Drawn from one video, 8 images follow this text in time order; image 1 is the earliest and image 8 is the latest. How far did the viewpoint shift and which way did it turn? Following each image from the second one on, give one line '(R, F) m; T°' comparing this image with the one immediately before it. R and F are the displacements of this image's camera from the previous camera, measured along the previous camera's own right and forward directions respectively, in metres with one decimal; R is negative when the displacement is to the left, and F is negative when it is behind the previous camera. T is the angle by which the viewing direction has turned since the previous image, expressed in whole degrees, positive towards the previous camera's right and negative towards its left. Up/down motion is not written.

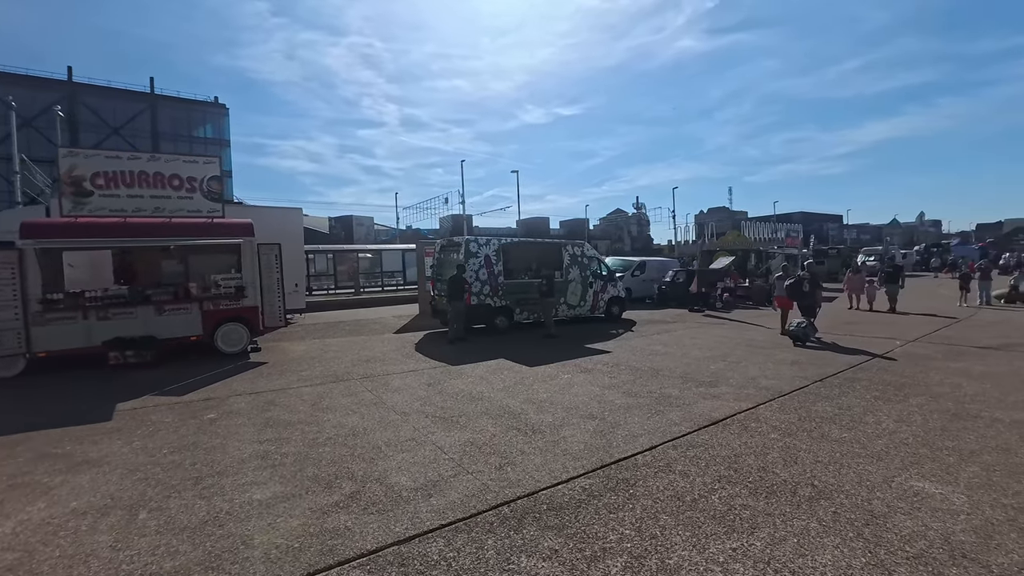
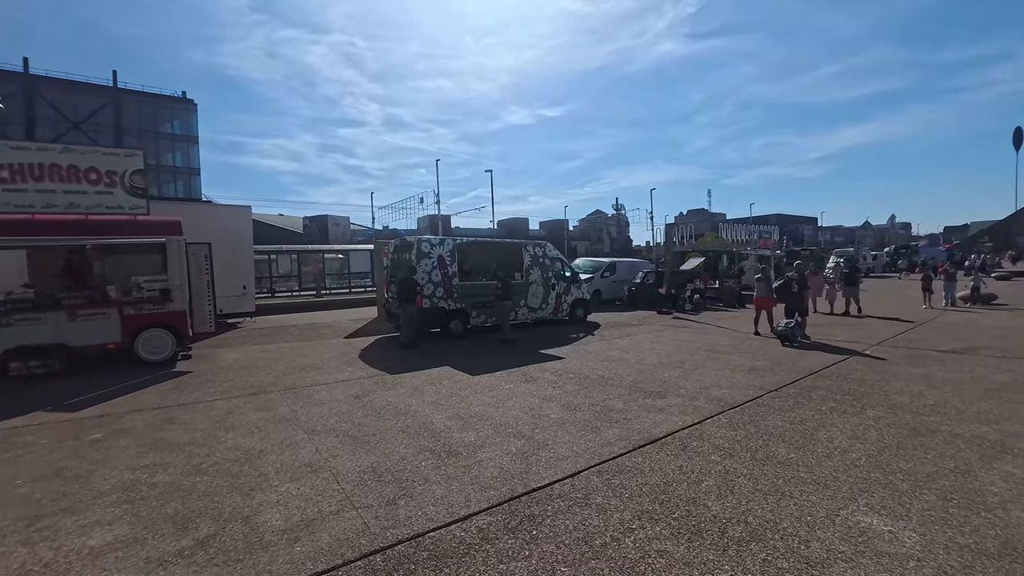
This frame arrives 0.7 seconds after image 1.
(+0.8, +0.7) m; +2°
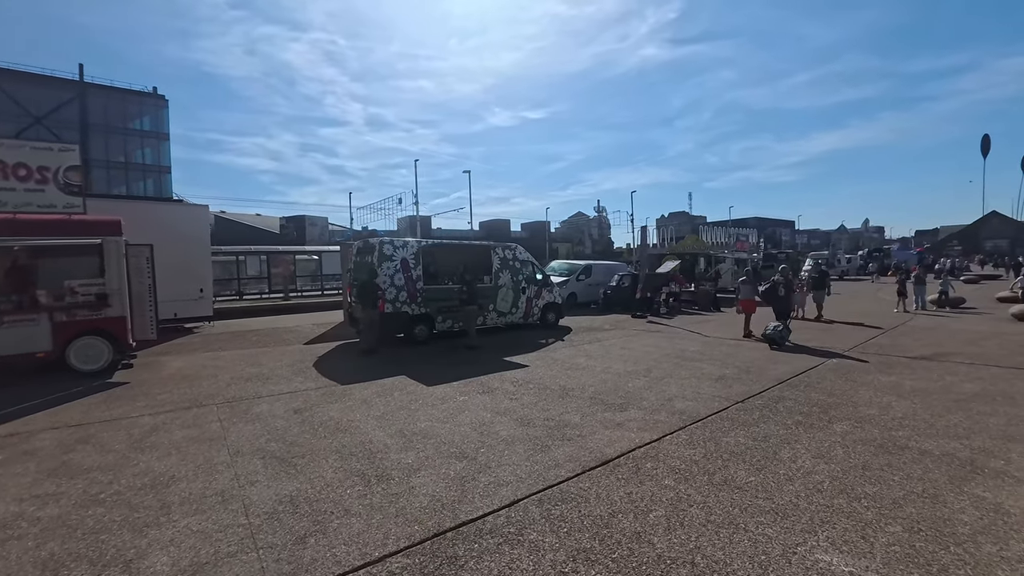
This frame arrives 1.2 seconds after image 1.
(+0.4, +0.5) m; +2°
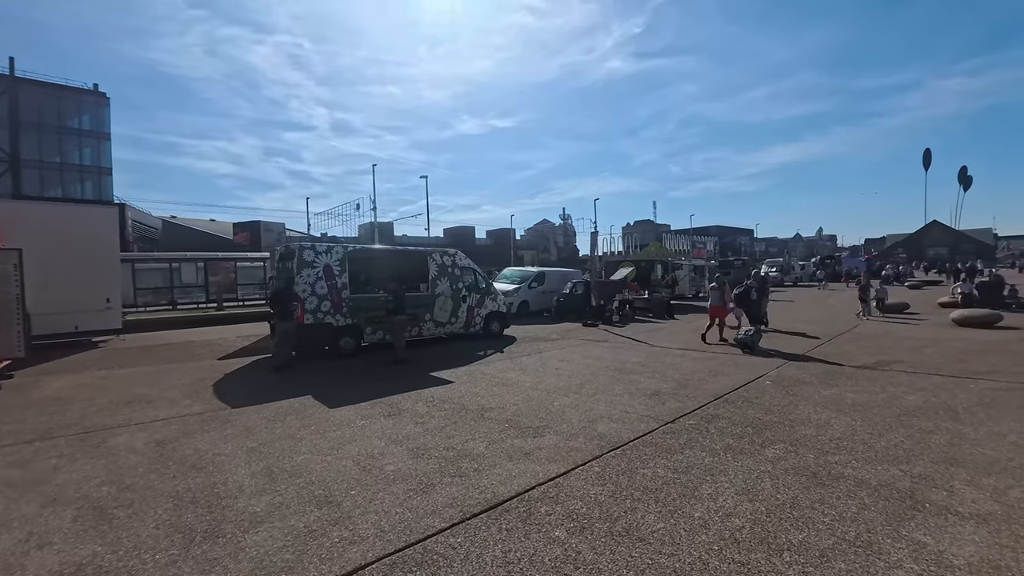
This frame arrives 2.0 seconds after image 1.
(+0.8, +0.8) m; +4°
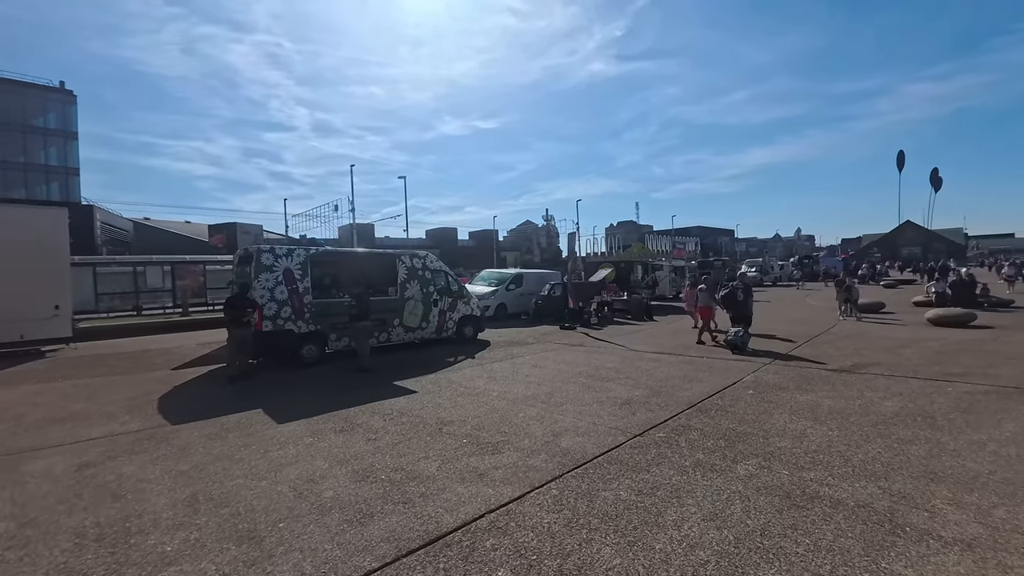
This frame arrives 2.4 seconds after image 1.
(+0.3, +0.4) m; +2°
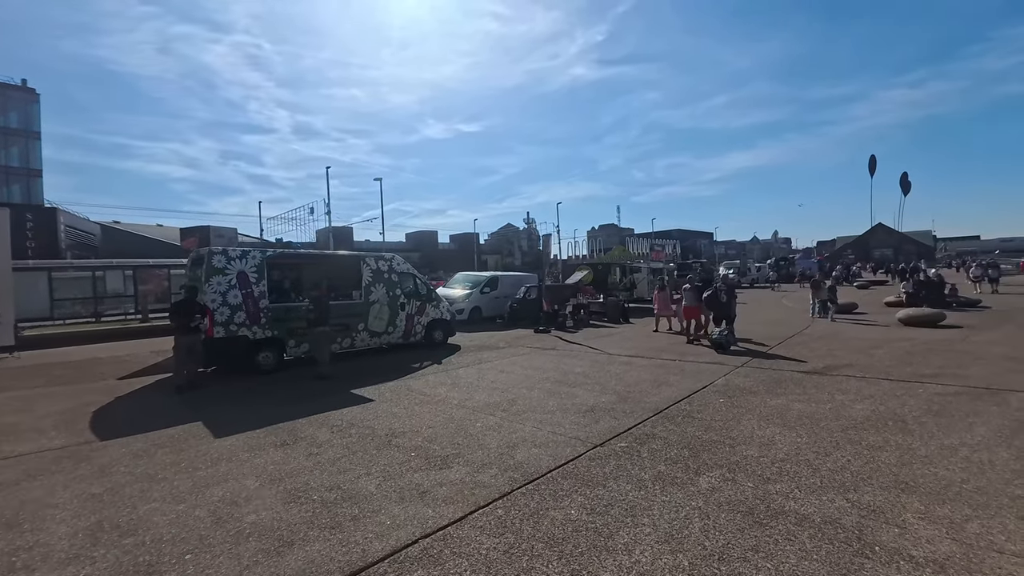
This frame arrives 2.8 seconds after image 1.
(+0.3, +0.4) m; +2°
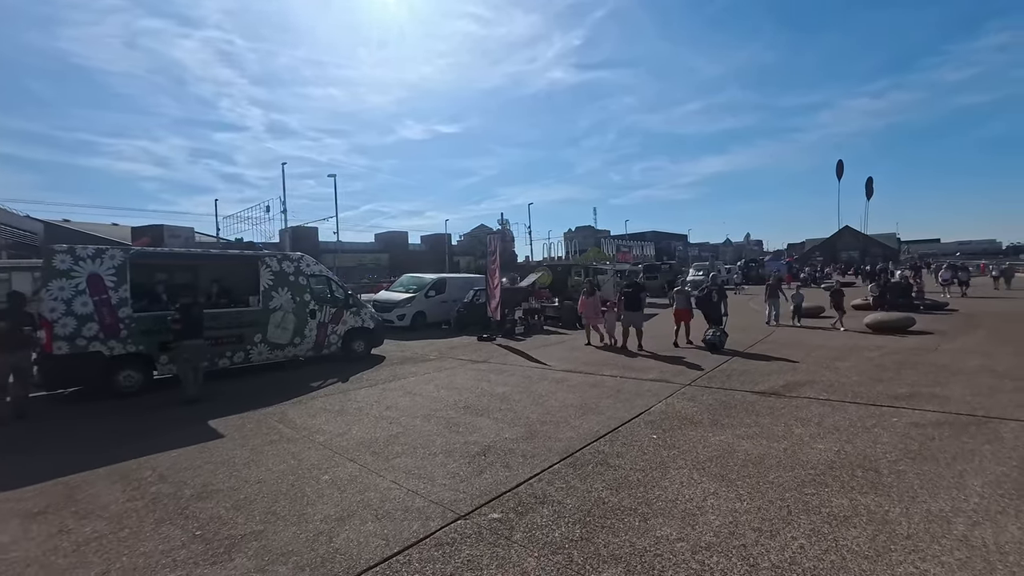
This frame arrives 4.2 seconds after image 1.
(+1.2, +1.5) m; +3°
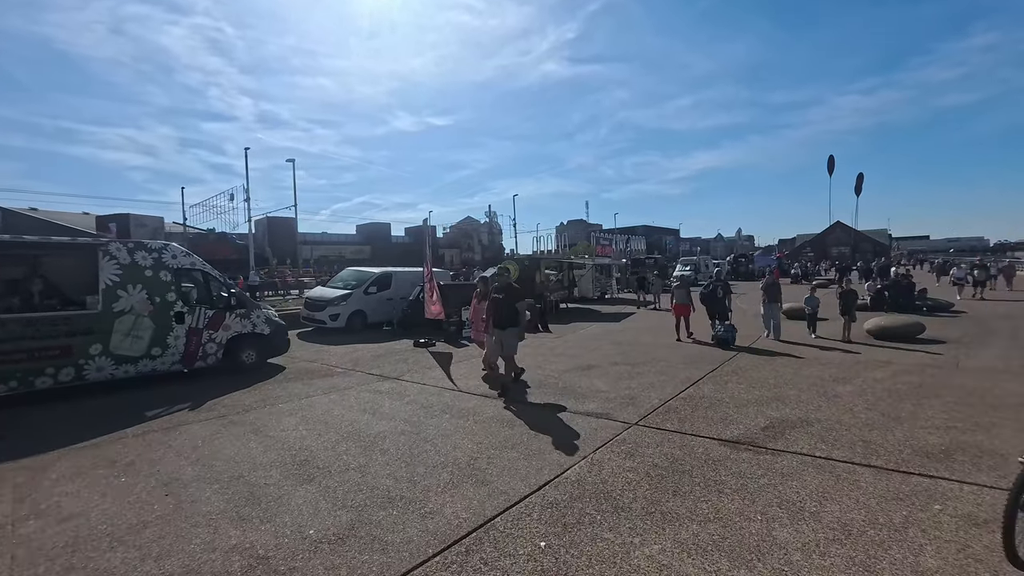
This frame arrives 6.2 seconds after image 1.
(+1.3, +2.2) m; +1°
